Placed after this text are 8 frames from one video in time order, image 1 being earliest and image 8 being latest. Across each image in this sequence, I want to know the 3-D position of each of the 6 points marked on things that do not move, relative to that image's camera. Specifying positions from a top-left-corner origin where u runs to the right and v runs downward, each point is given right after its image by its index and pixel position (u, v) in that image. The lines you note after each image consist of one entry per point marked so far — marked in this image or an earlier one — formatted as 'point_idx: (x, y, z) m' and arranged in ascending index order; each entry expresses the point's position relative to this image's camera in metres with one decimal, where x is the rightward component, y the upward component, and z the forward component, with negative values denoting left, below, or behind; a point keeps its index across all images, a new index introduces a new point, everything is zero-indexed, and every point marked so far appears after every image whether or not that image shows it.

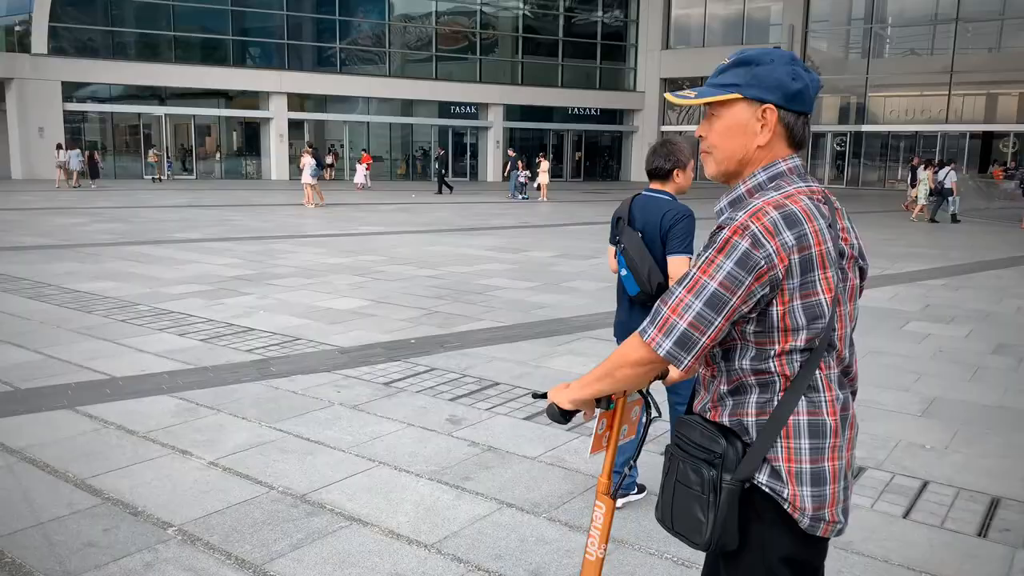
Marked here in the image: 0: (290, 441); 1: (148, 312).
0: (-1.3, -0.9, +4.9) m
1: (-3.8, -0.3, +8.4) m
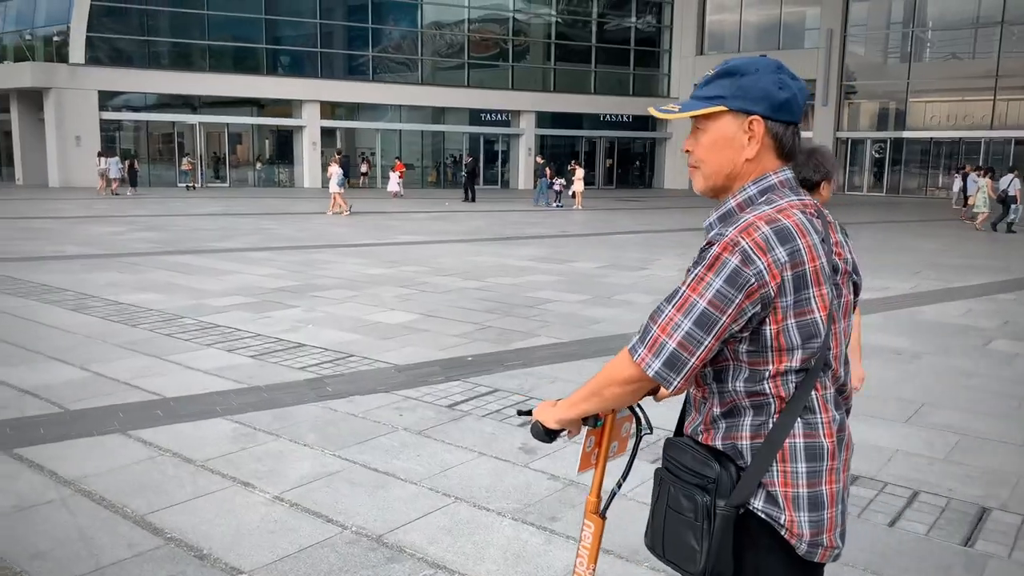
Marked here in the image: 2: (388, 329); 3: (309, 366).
0: (-0.9, -1.0, +4.5) m
1: (-3.2, -0.4, +8.1) m
2: (-1.3, -0.4, +8.3) m
3: (-1.7, -0.7, +6.8) m
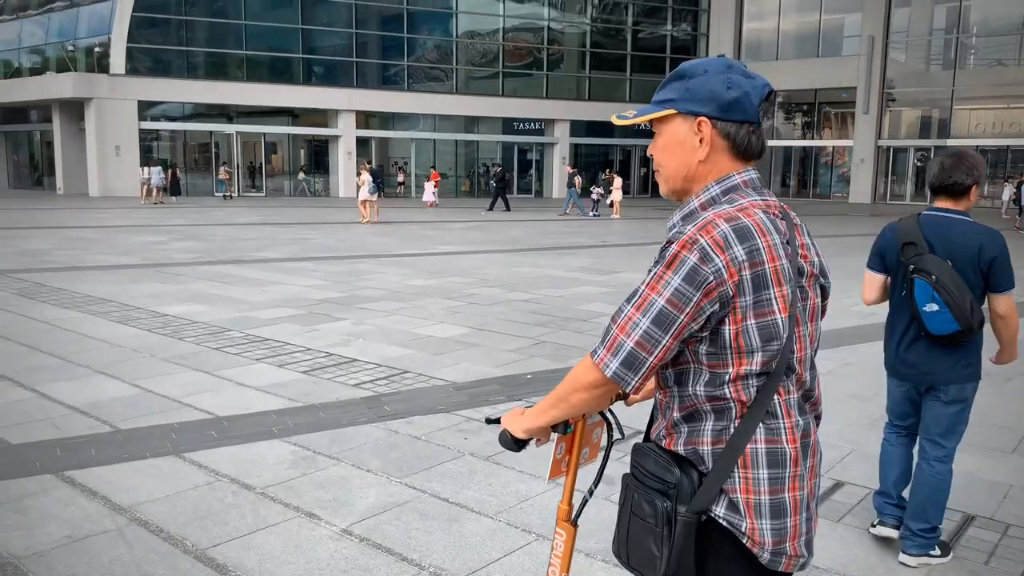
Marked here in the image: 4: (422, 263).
0: (-0.4, -1.1, +4.2) m
1: (-2.7, -0.5, +7.9) m
2: (-0.7, -0.6, +8.0) m
3: (-1.2, -0.8, +6.5) m
4: (-1.6, +0.4, +14.4) m
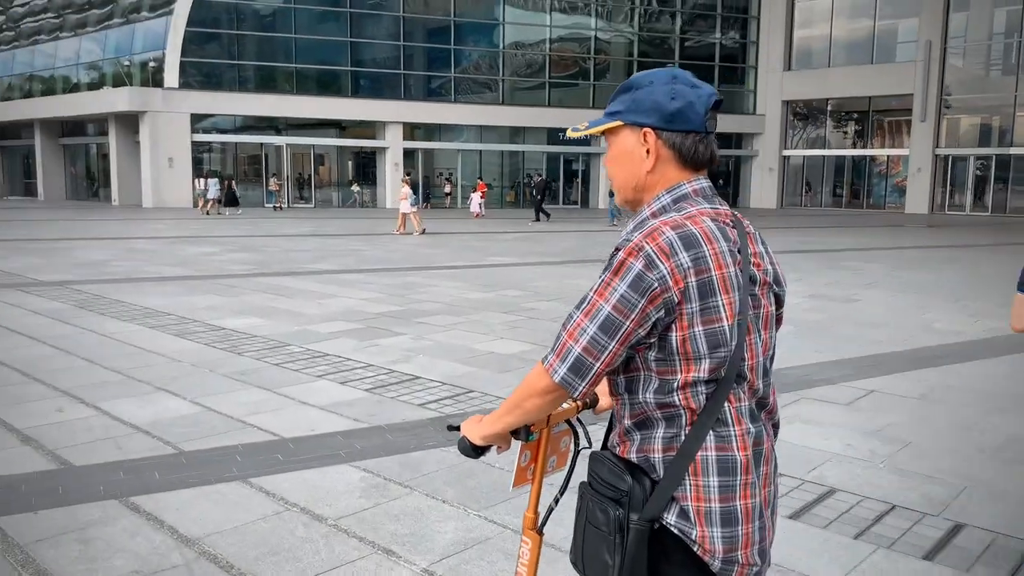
0: (0.0, -1.2, +3.9) m
1: (-2.0, -0.6, +7.7) m
2: (-0.1, -0.7, +7.7) m
3: (-0.7, -0.9, +6.3) m
4: (-0.6, +0.2, +14.2) m
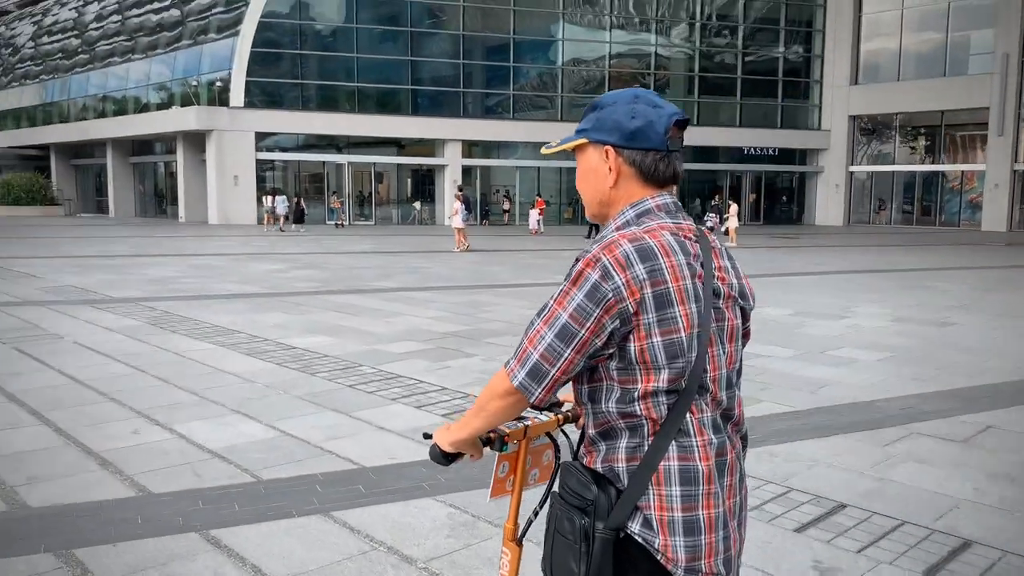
0: (+0.5, -1.3, +3.6) m
1: (-1.3, -0.8, +7.5) m
2: (+0.6, -0.9, +7.4) m
3: (0.0, -1.1, +6.0) m
4: (+0.5, -0.1, +13.9) m
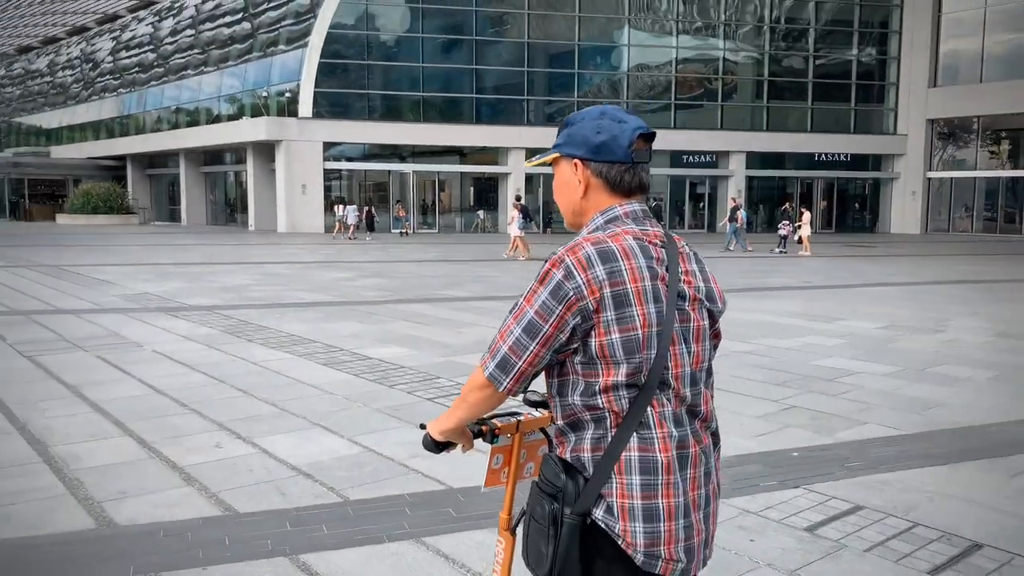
0: (+1.0, -1.4, +3.2) m
1: (-0.5, -0.9, +7.3) m
2: (+1.4, -1.0, +7.0) m
3: (+0.6, -1.1, +5.7) m
4: (+1.8, -0.3, +13.5) m
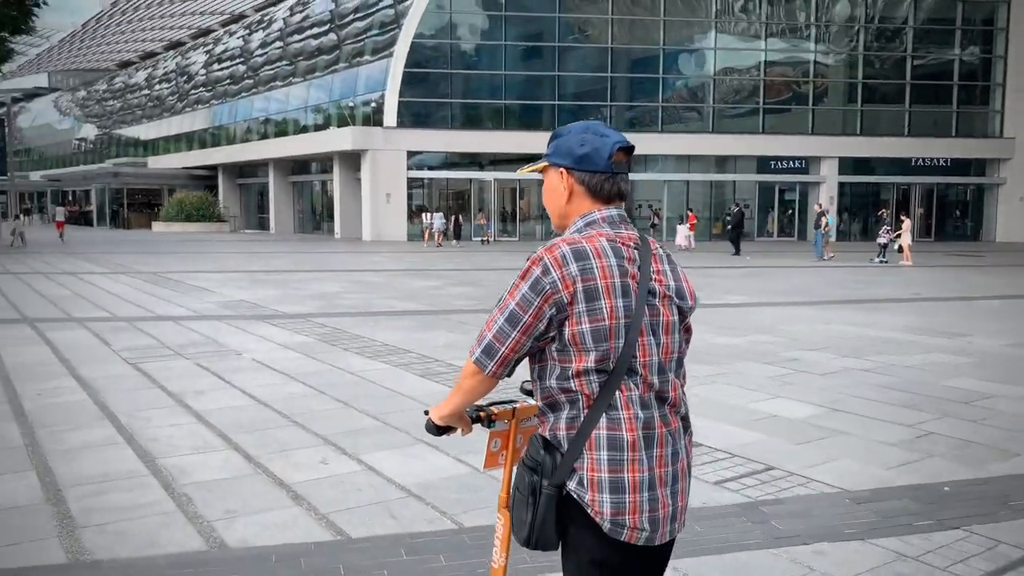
0: (+1.5, -1.5, +2.8) m
1: (+0.4, -1.0, +6.9) m
2: (+2.3, -1.1, +6.5) m
3: (+1.4, -1.2, +5.2) m
4: (+3.3, -0.5, +12.9) m
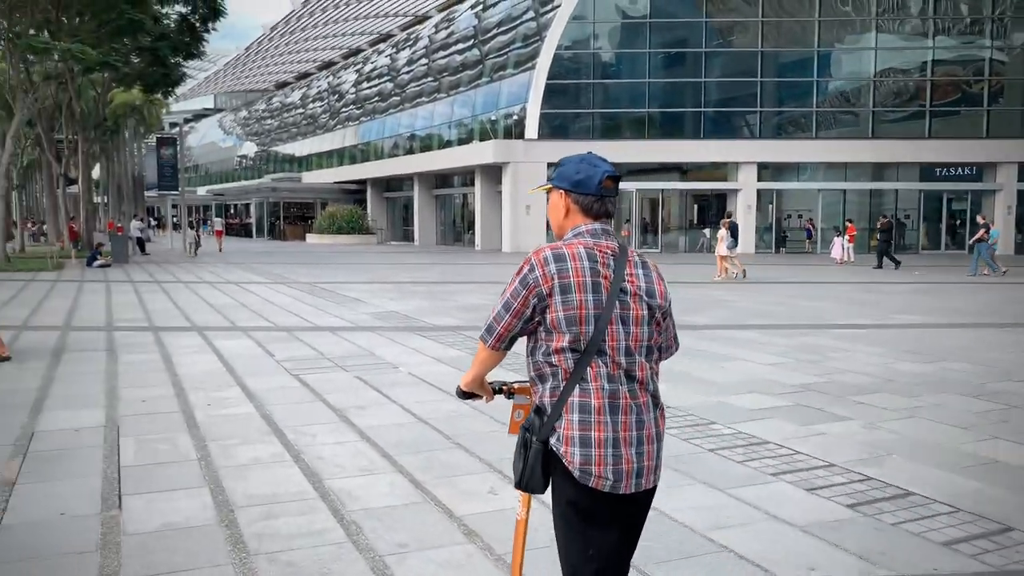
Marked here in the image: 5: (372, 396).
0: (+2.2, -1.6, +2.0) m
1: (+1.8, -1.2, +6.3) m
2: (+3.6, -1.3, +5.6) m
3: (+2.5, -1.4, +4.4) m
4: (+5.6, -0.7, +11.8) m
5: (-1.3, -1.0, +7.5) m
